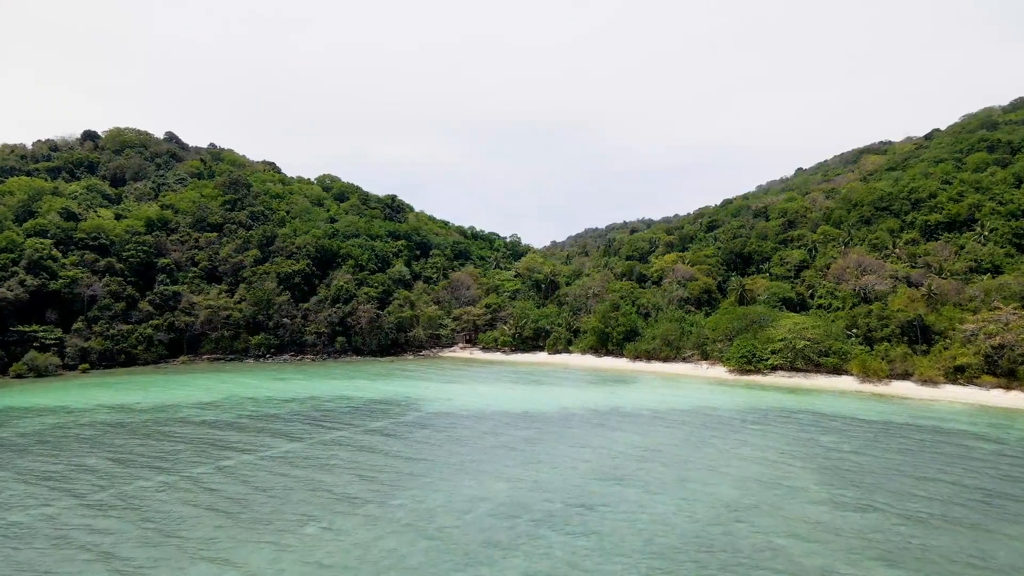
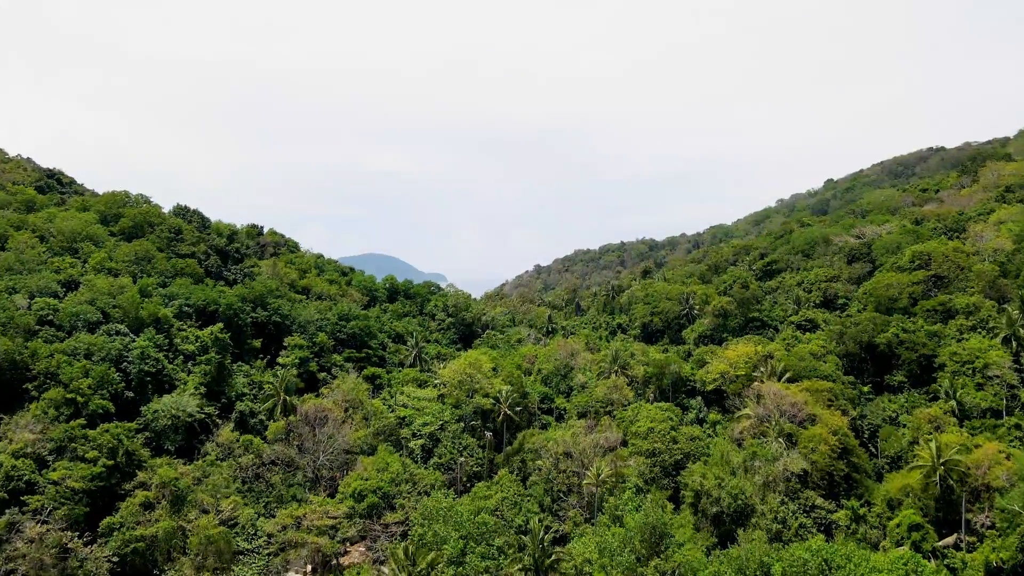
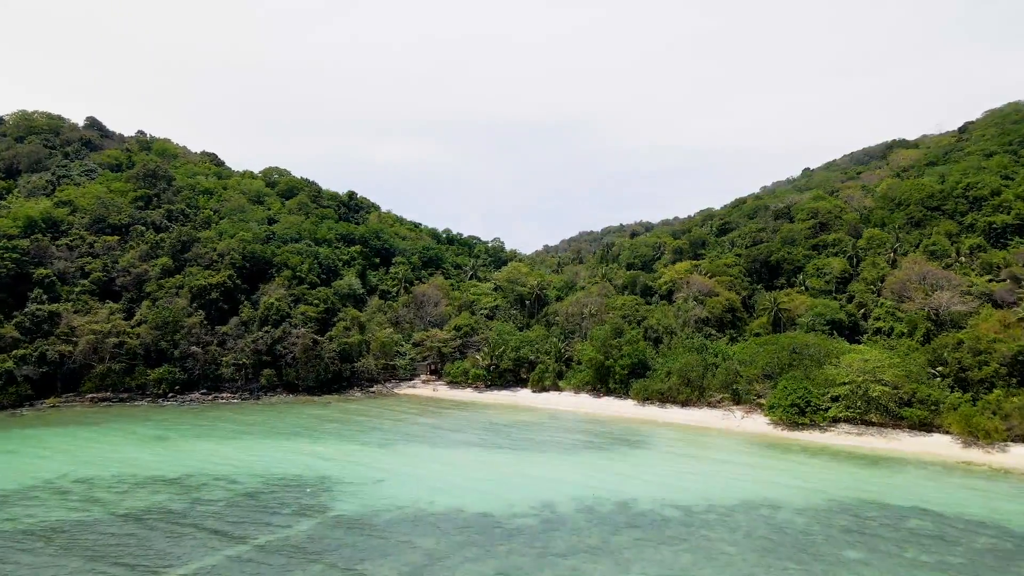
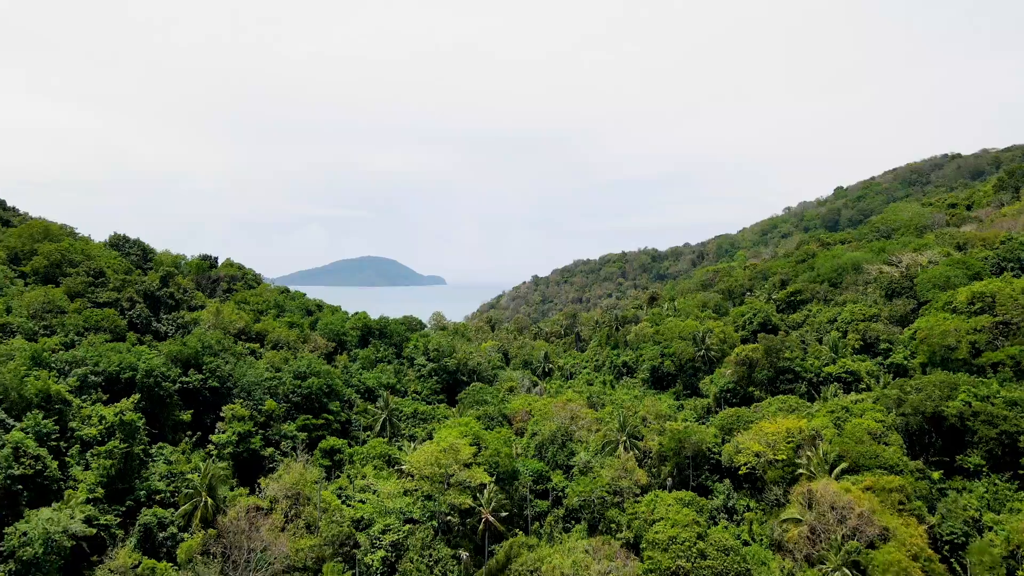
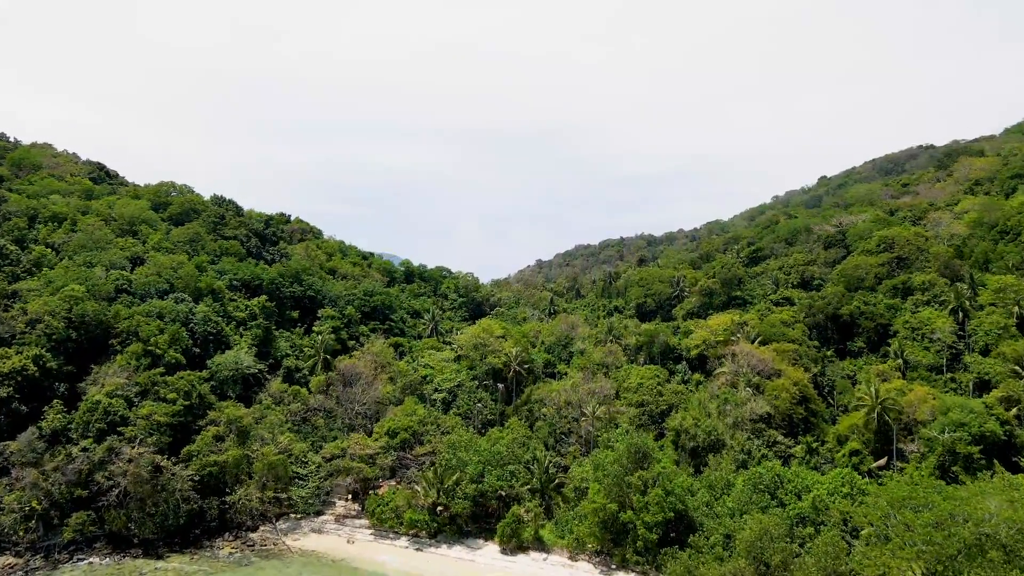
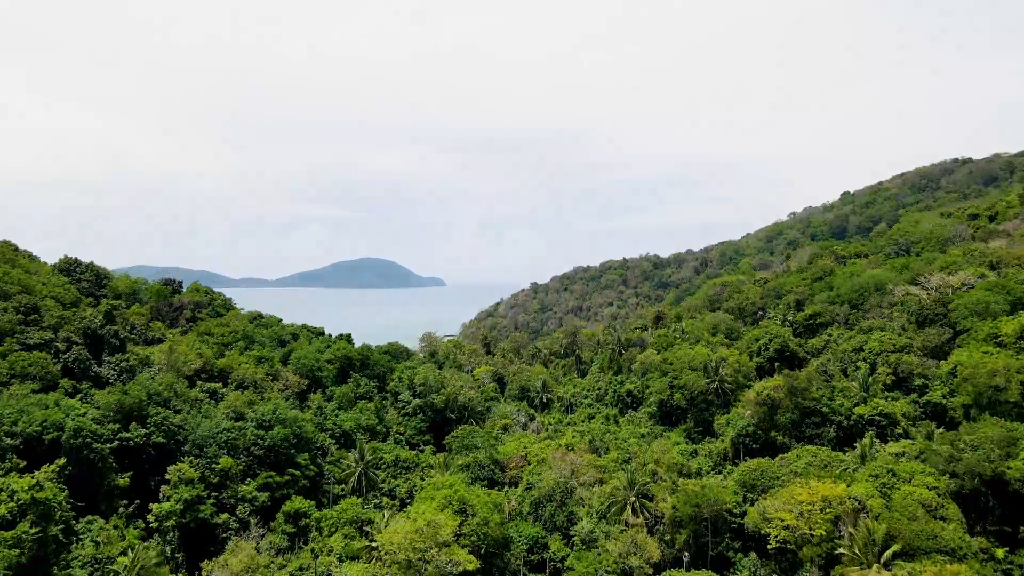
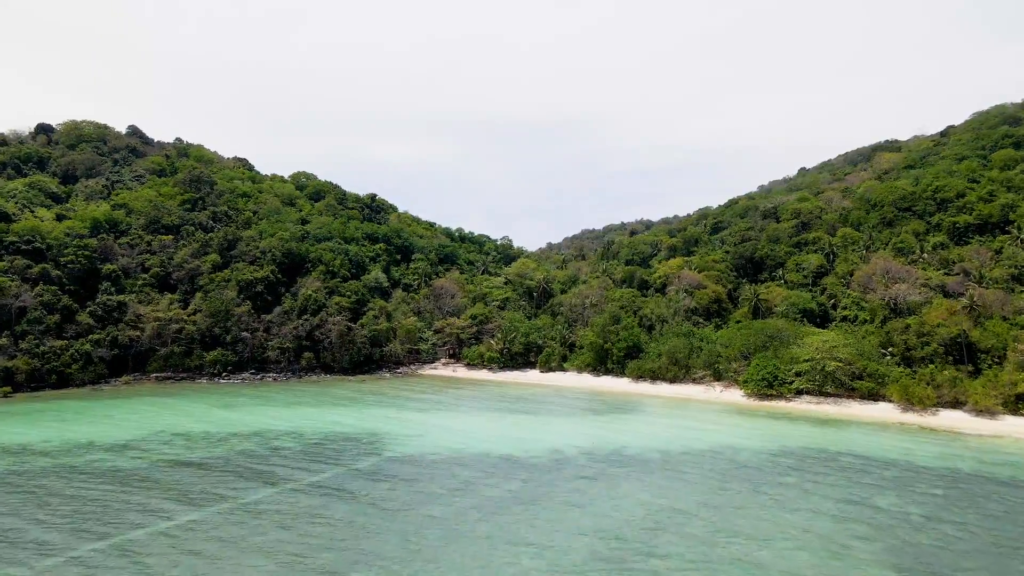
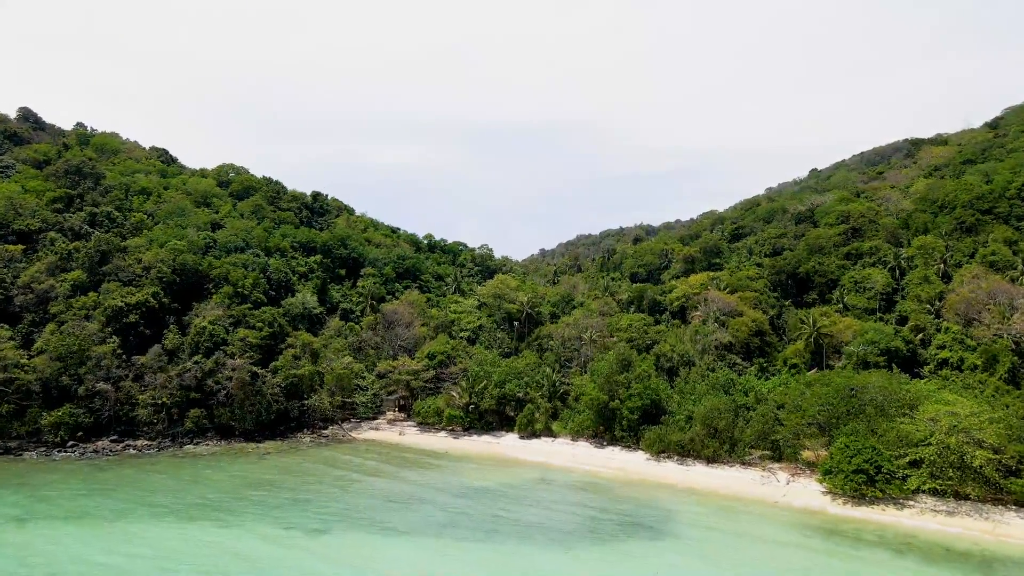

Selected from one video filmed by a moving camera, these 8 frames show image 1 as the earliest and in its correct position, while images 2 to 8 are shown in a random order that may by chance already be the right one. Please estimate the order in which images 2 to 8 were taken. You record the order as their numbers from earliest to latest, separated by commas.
7, 3, 8, 5, 2, 4, 6
